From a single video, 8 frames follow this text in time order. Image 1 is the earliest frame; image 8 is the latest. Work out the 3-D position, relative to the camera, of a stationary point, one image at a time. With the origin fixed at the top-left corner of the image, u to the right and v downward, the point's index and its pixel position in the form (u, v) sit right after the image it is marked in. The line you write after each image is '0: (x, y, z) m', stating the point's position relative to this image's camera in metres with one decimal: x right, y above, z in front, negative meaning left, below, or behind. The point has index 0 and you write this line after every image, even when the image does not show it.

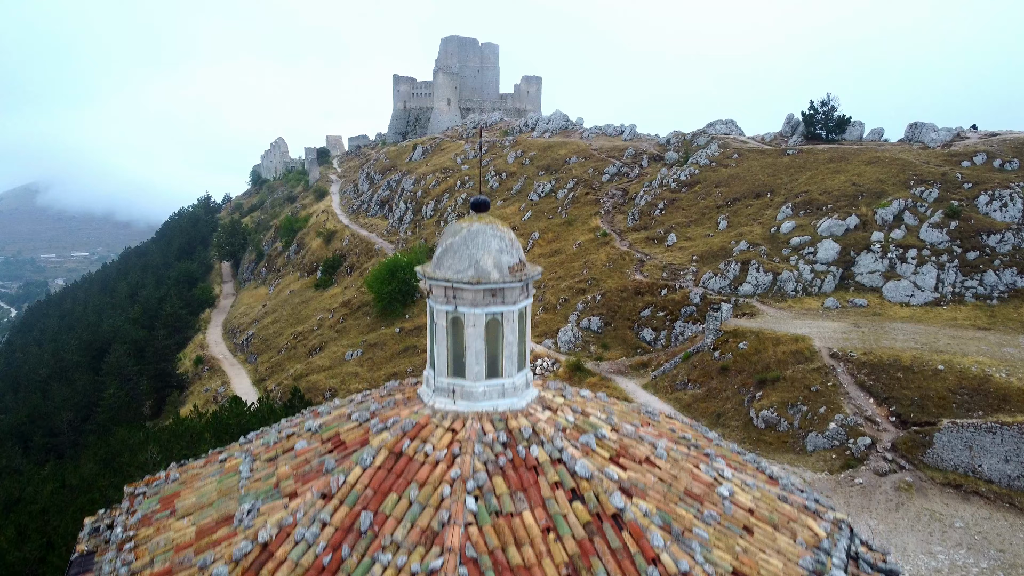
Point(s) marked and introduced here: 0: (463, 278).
0: (-0.4, +0.1, +7.0) m
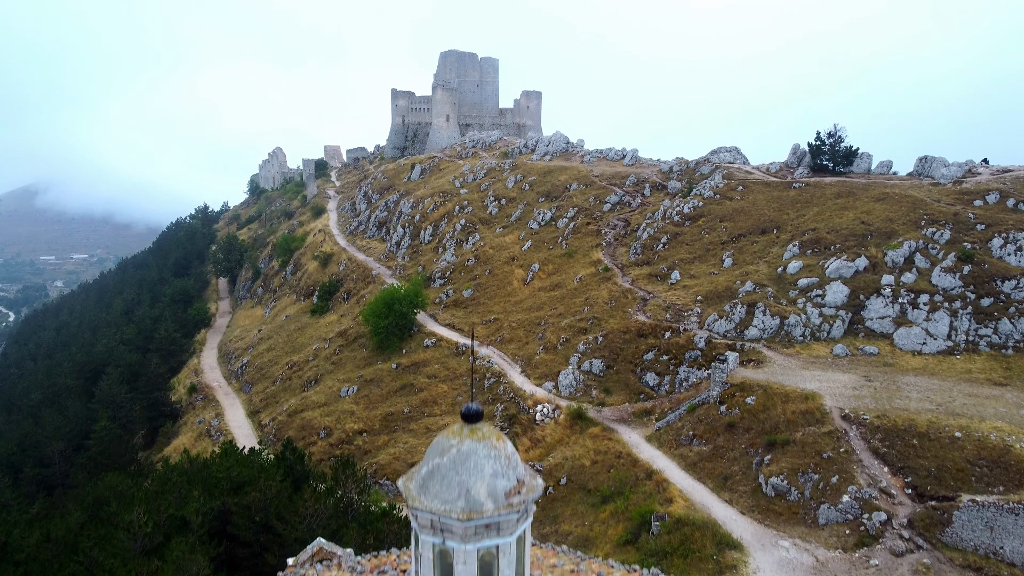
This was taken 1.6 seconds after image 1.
0: (-0.5, -1.8, +6.1) m
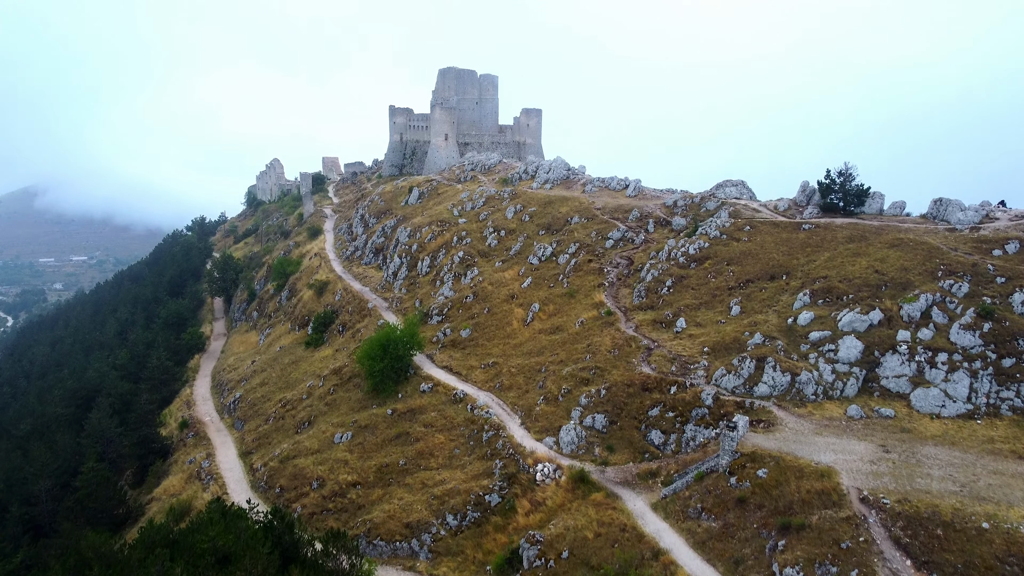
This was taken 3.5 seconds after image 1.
0: (-0.5, -4.0, +4.7) m
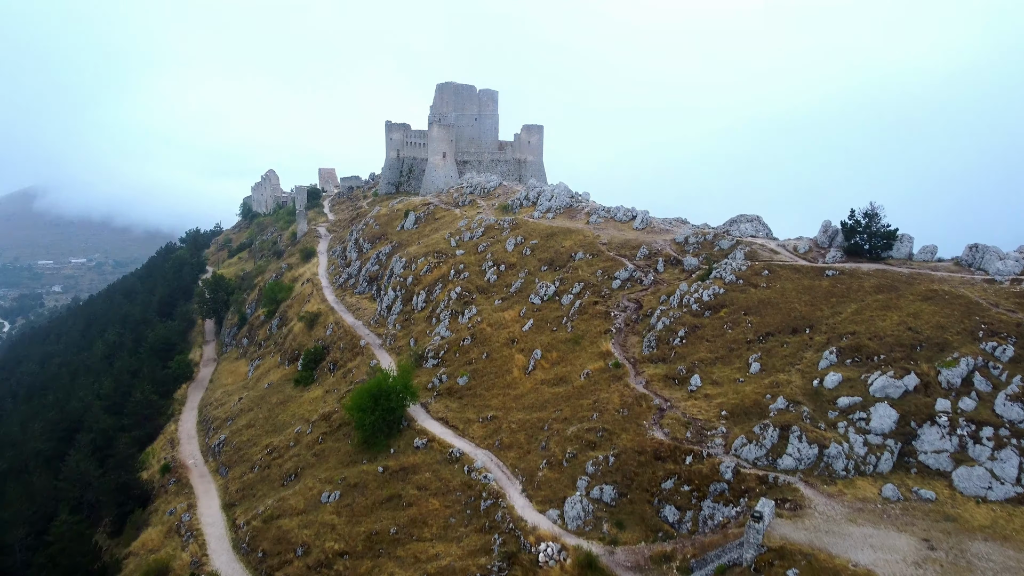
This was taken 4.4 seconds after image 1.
0: (-0.5, -6.3, +1.9) m
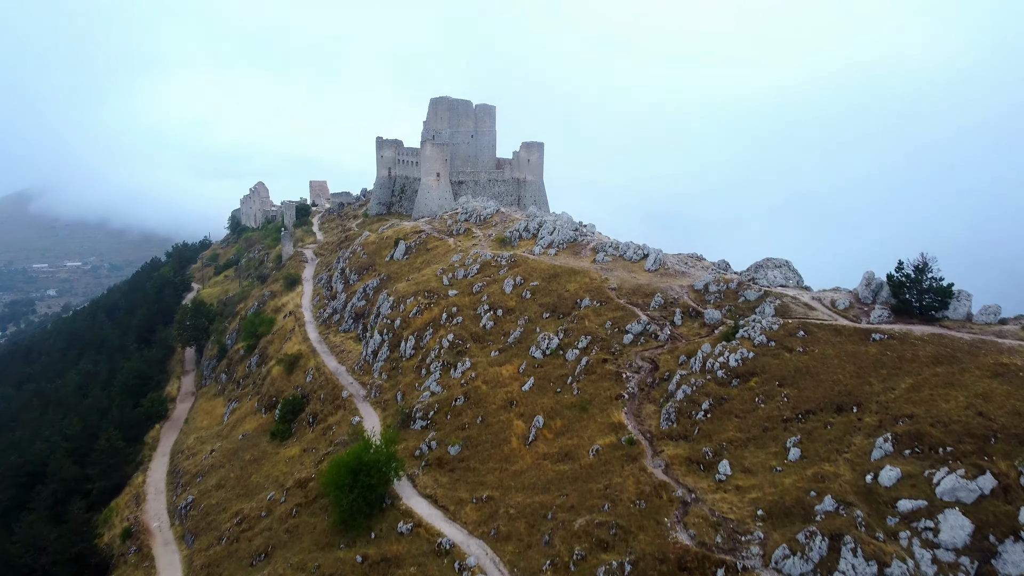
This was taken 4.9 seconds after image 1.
0: (-0.5, -8.9, -2.8) m
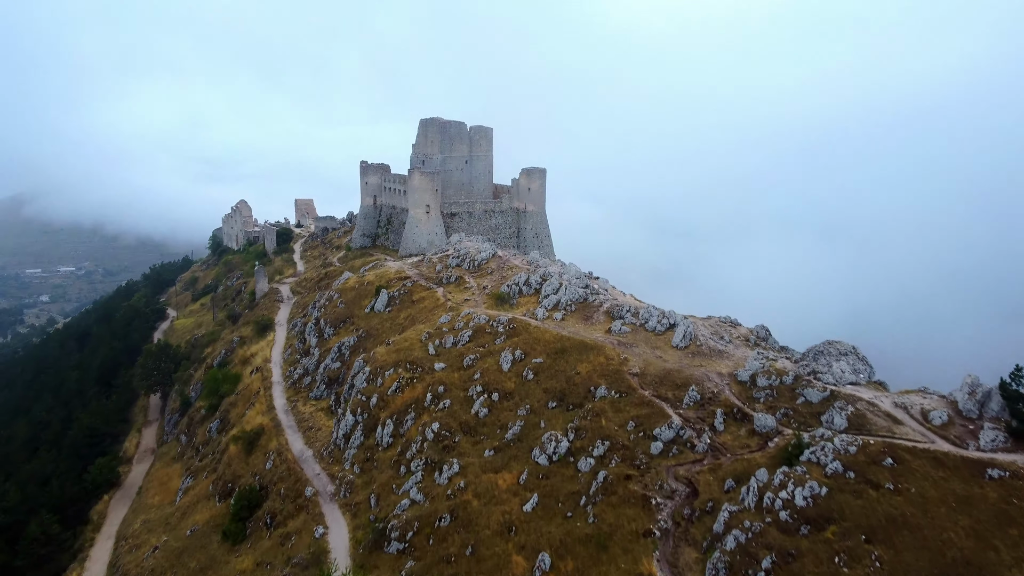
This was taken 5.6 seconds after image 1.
0: (-0.6, -12.5, -10.4) m
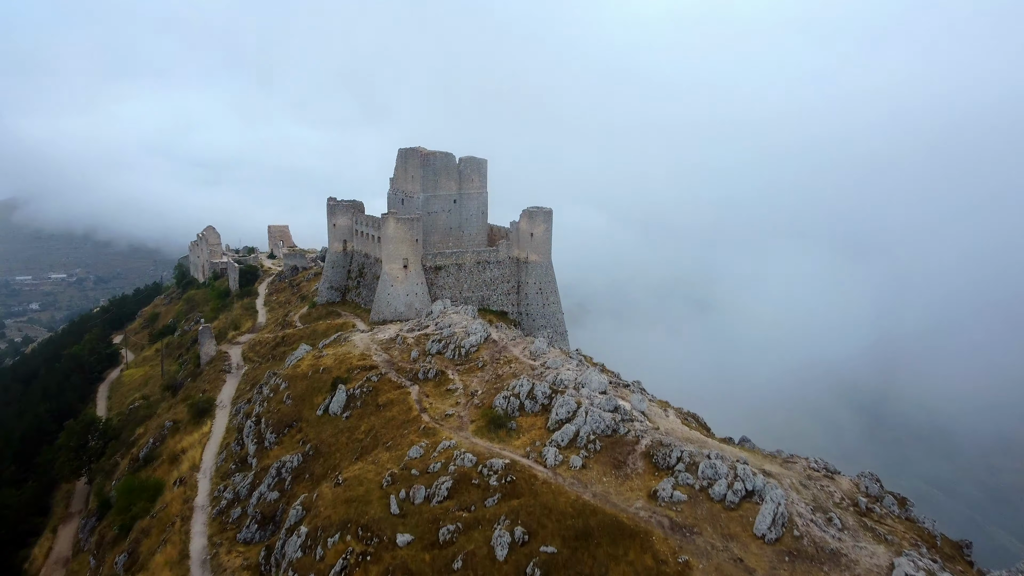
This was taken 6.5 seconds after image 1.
0: (-0.6, -17.1, -22.5) m
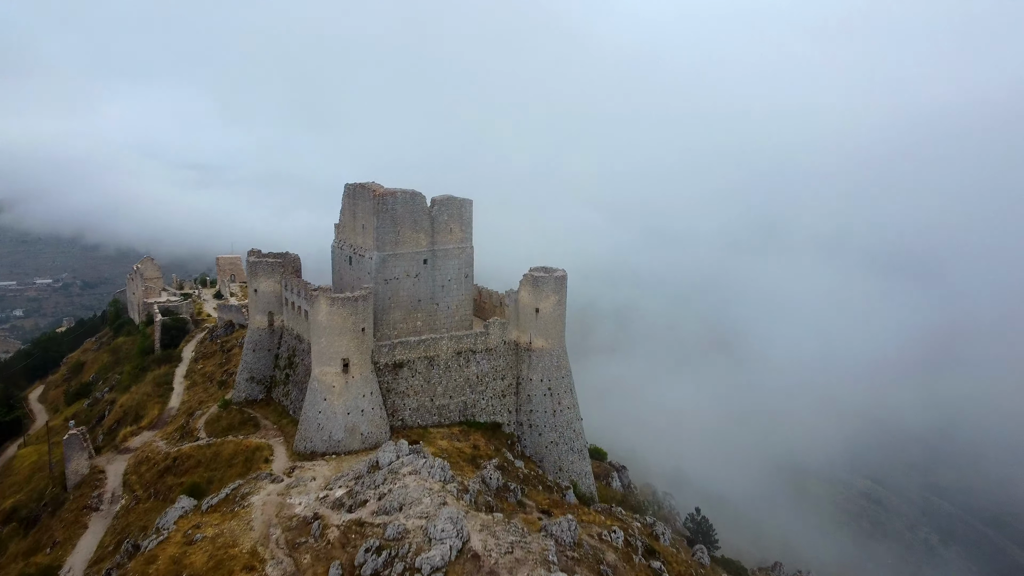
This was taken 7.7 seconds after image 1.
0: (-0.7, -21.9, -39.5) m
